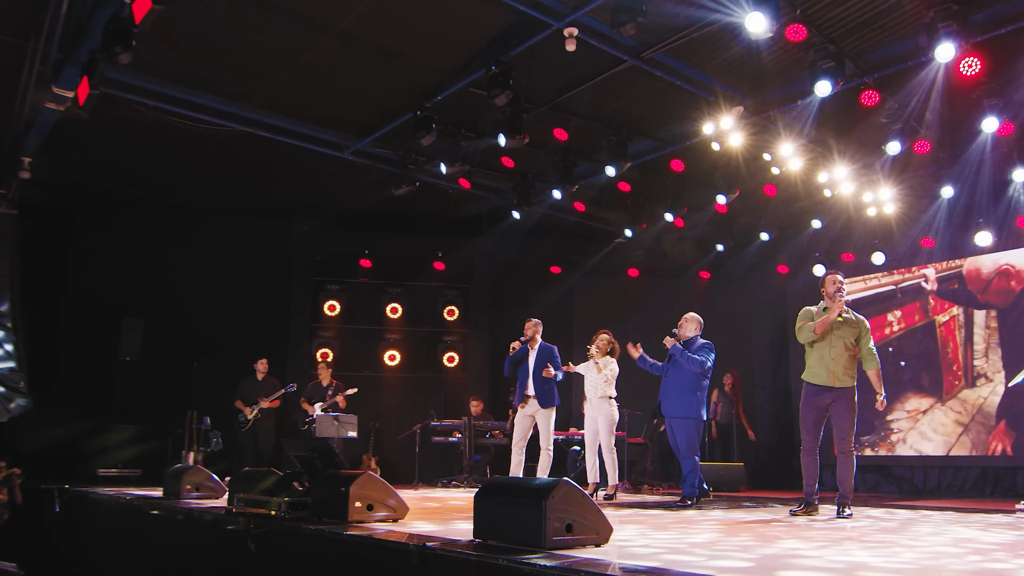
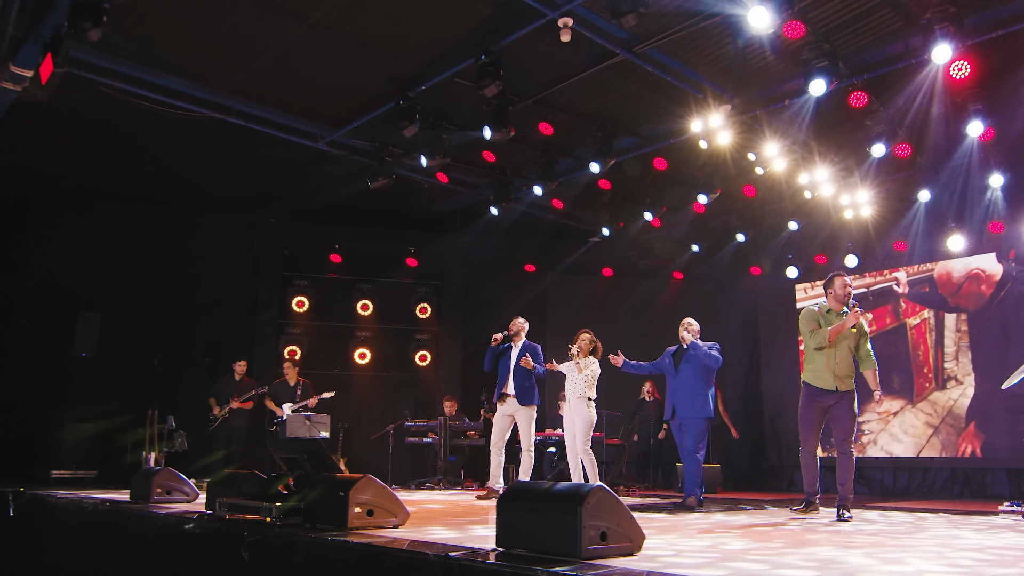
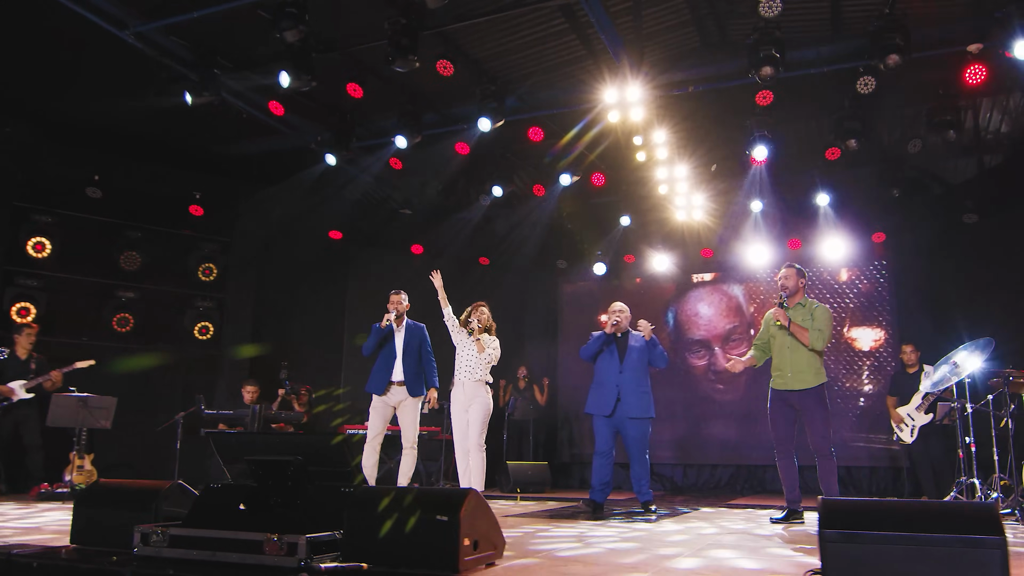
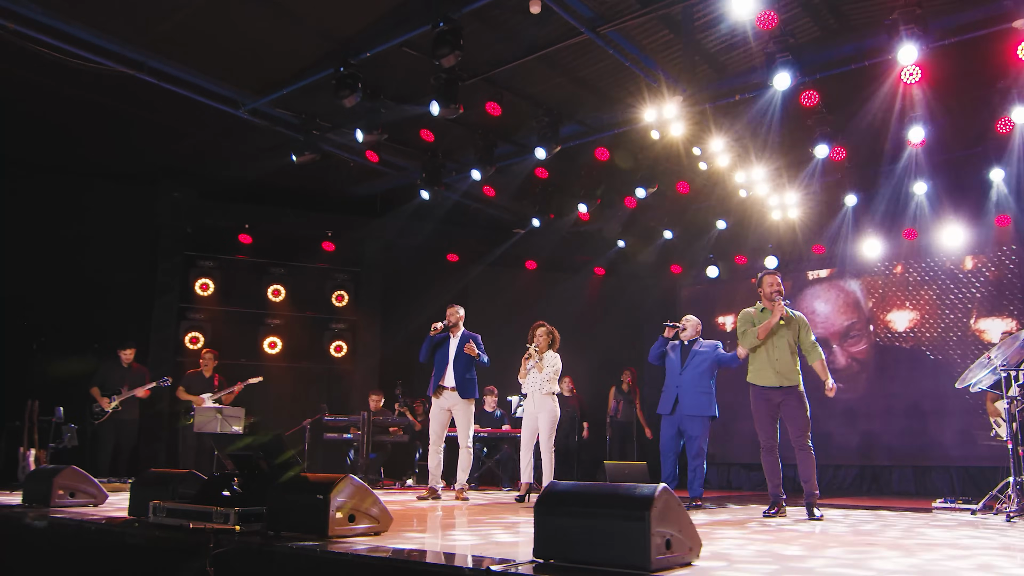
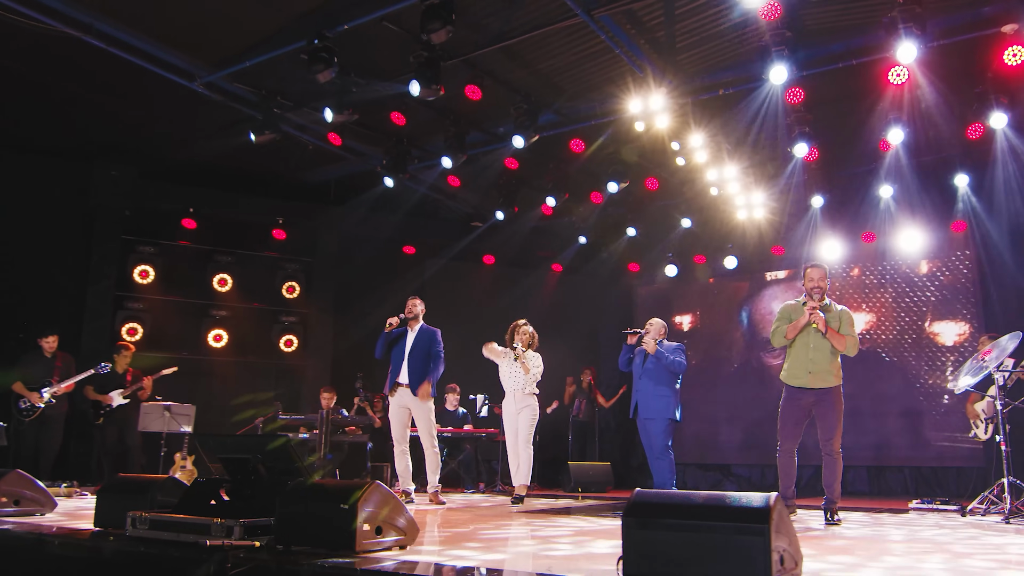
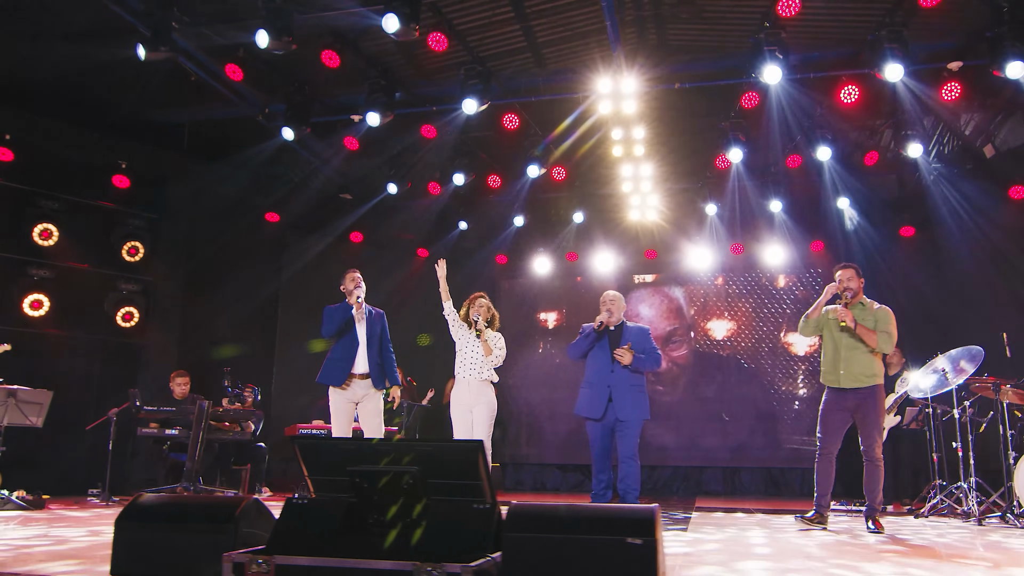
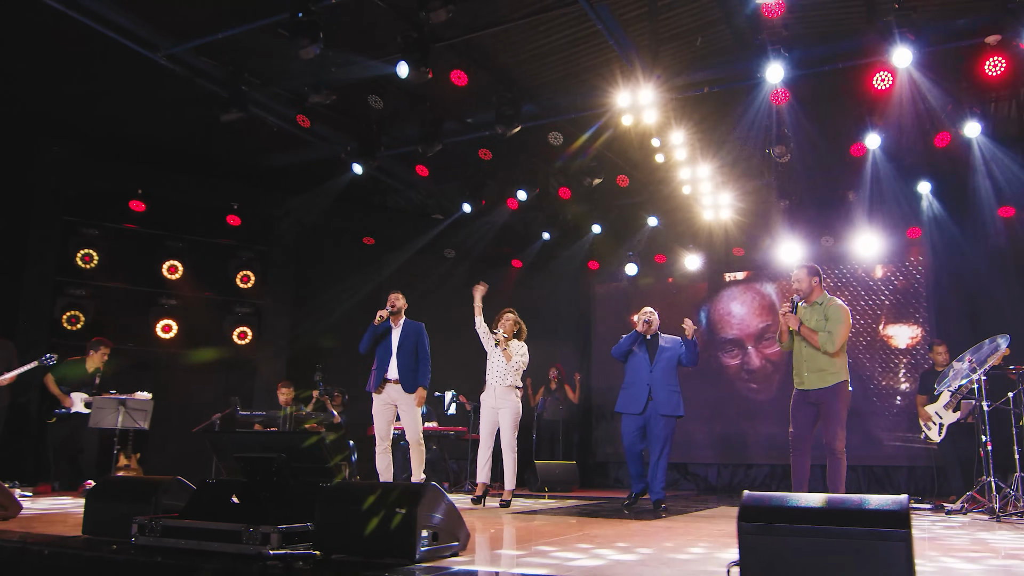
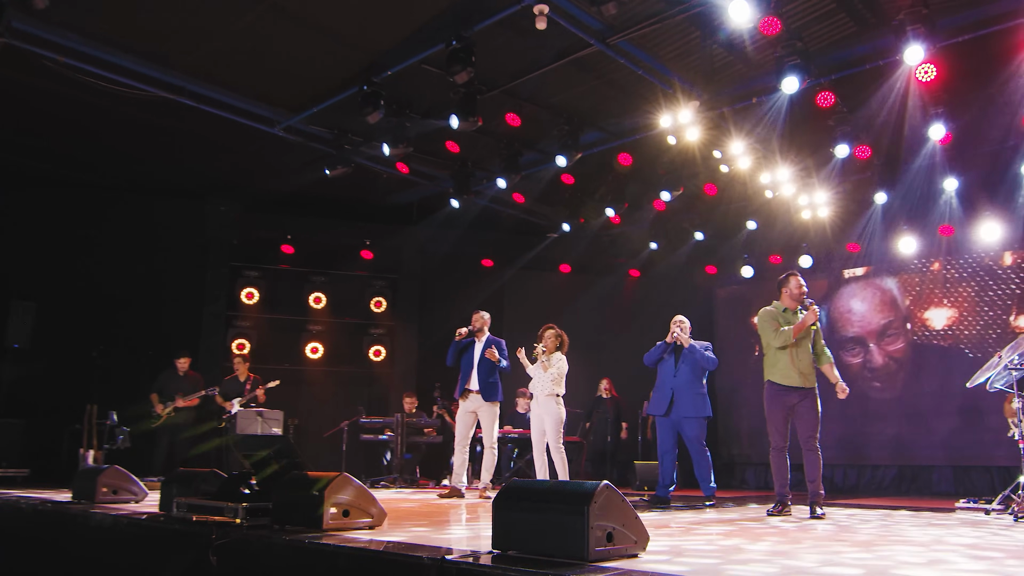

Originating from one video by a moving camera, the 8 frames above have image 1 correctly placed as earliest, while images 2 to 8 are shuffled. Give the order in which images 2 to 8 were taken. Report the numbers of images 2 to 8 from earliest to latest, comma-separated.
2, 8, 4, 5, 7, 3, 6
